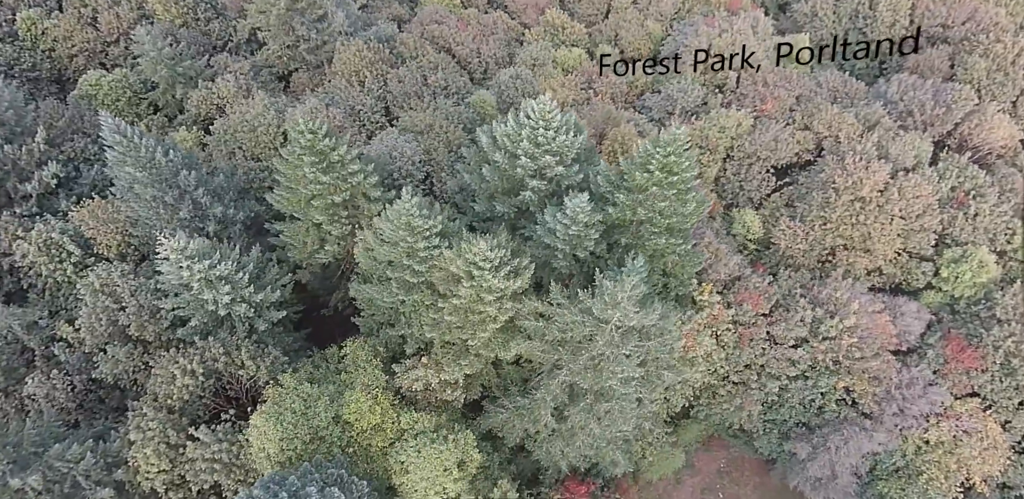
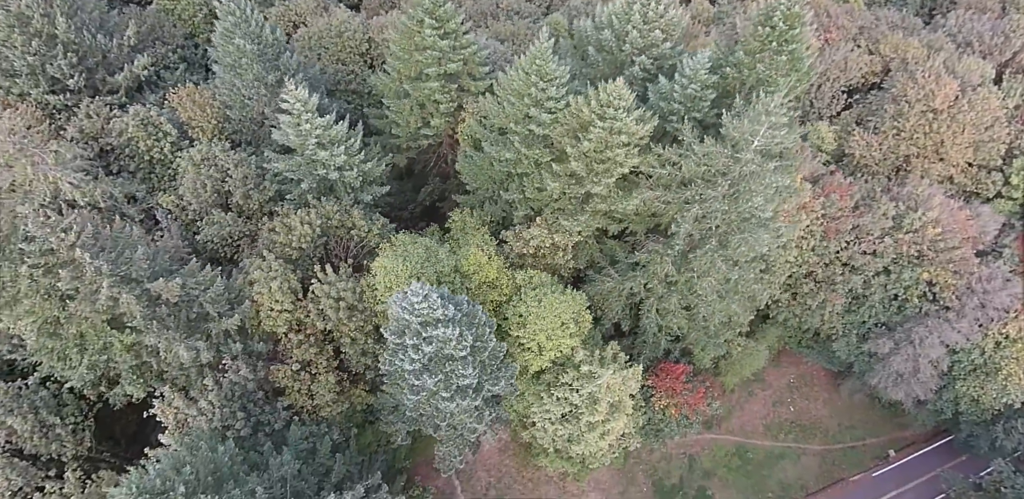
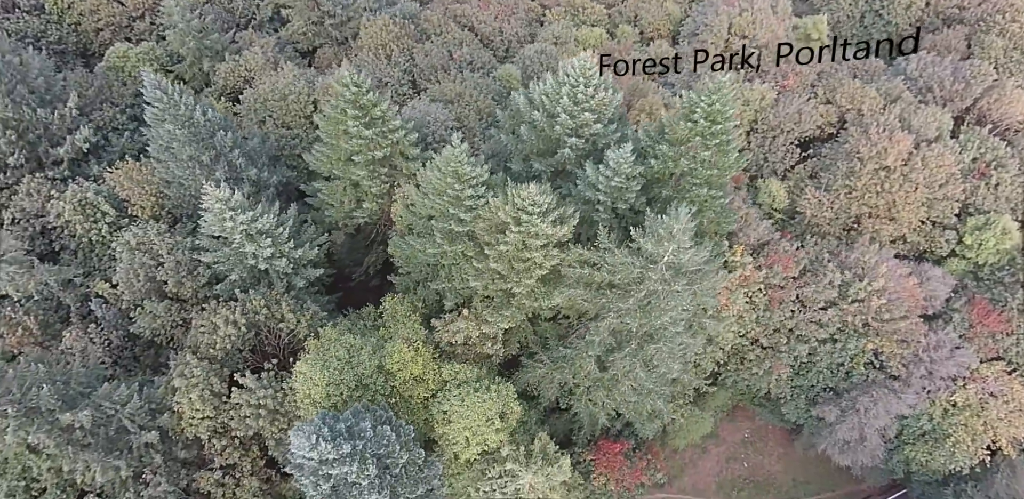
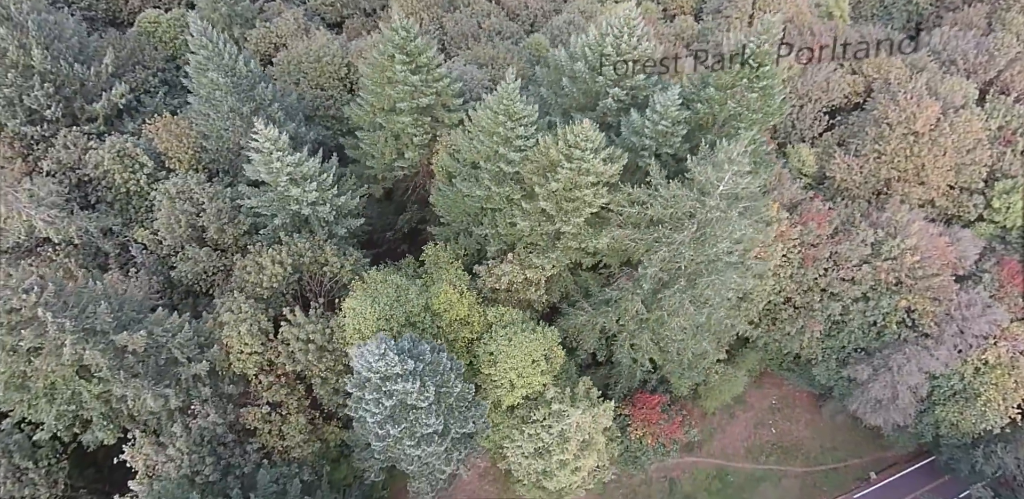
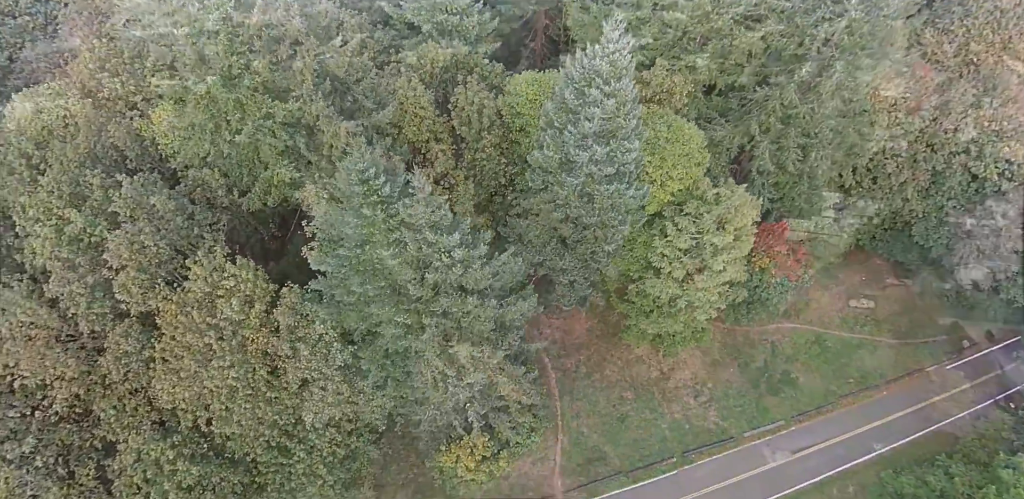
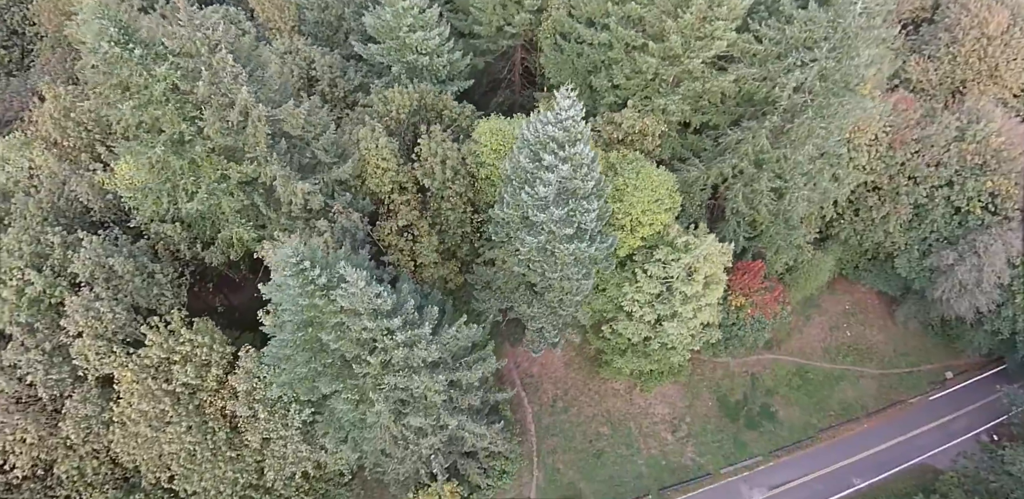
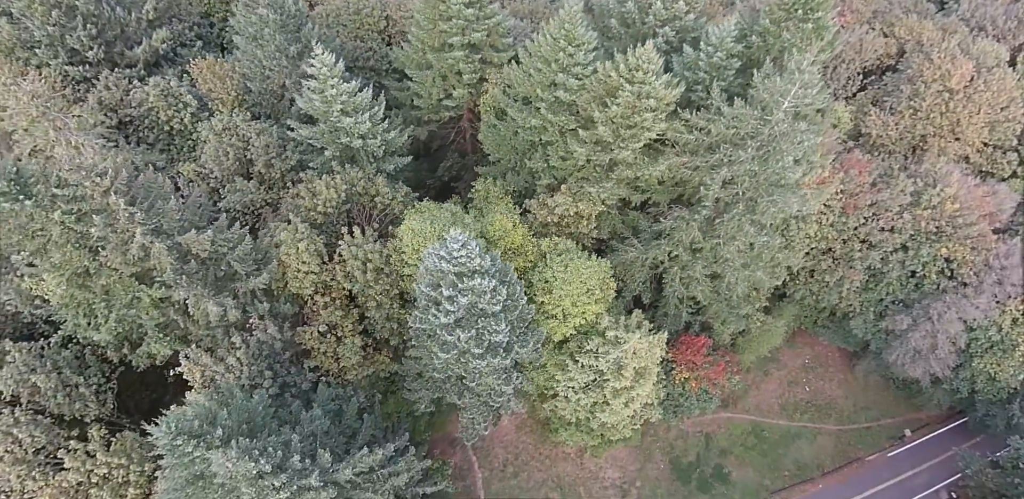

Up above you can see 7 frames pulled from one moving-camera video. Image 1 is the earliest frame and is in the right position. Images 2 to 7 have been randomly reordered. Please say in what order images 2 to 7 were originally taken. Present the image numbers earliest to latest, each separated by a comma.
3, 4, 2, 7, 6, 5
